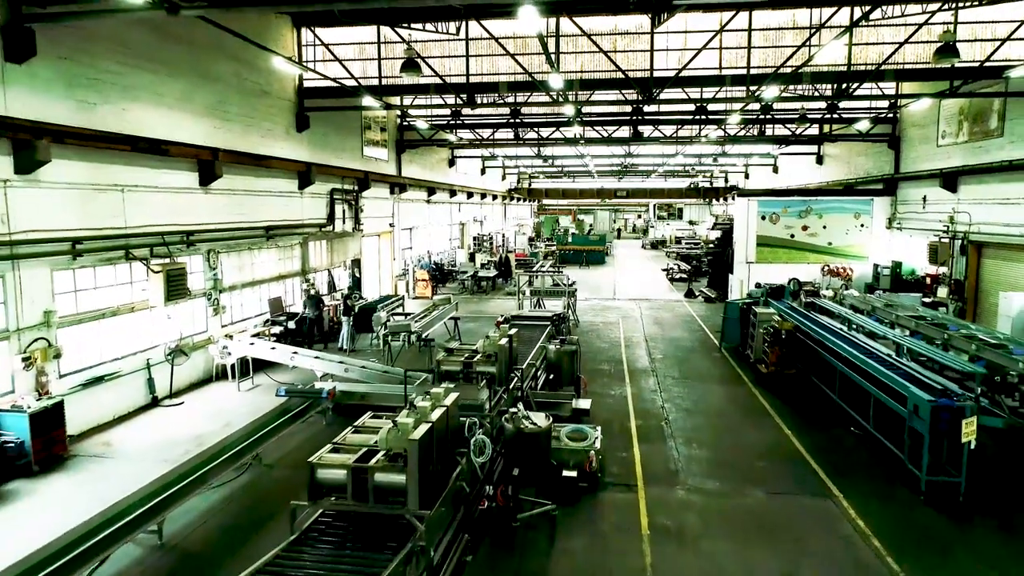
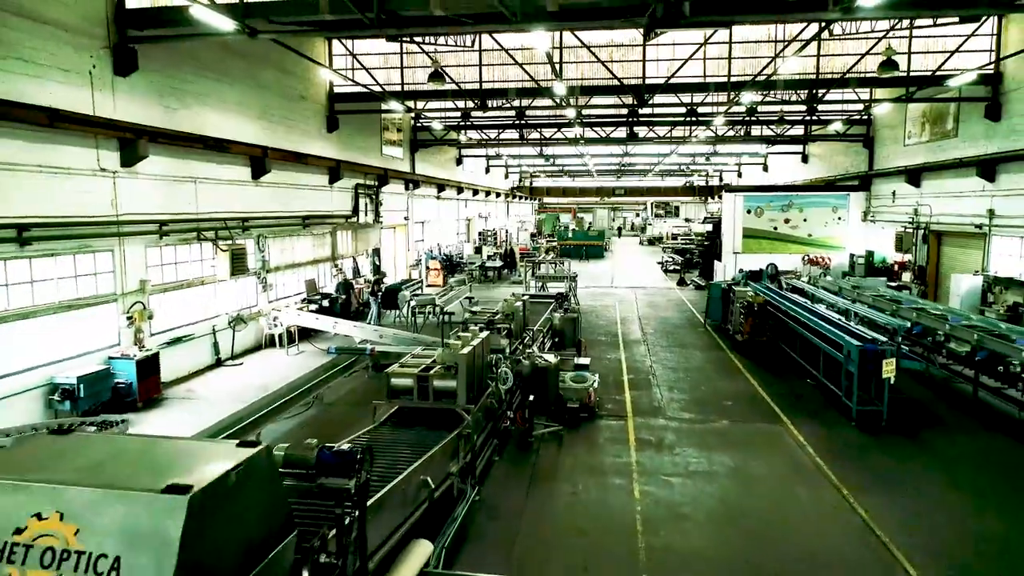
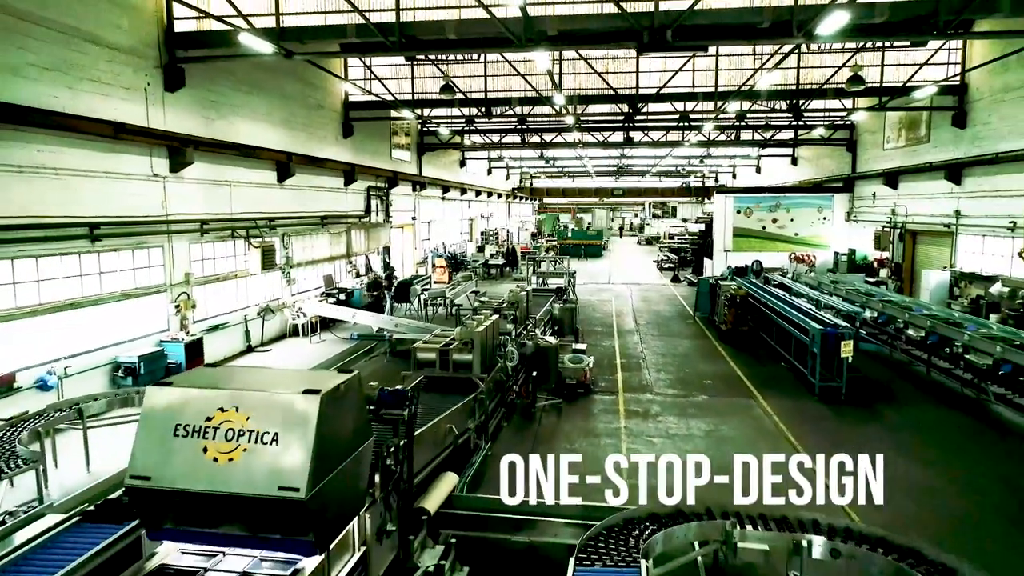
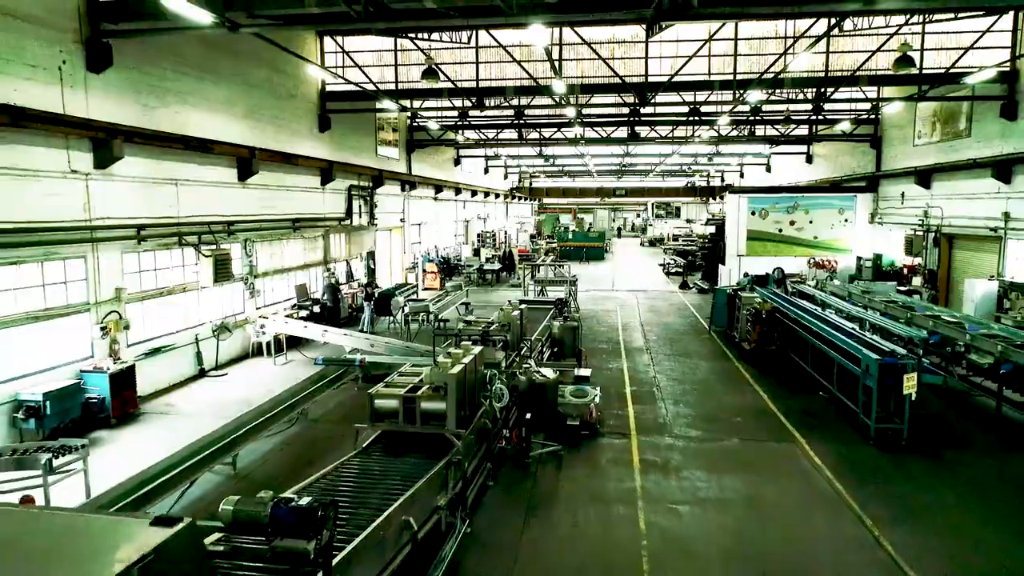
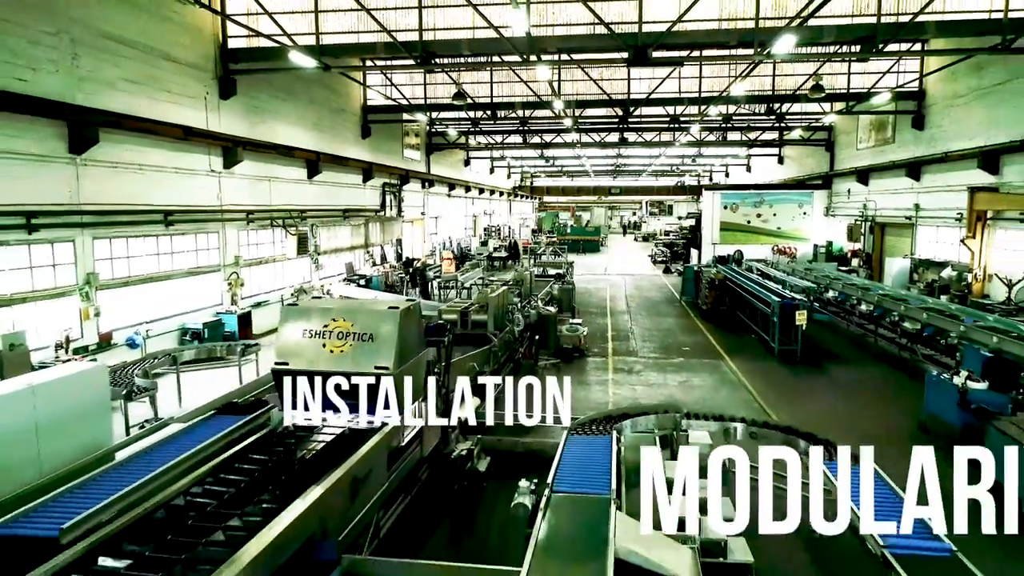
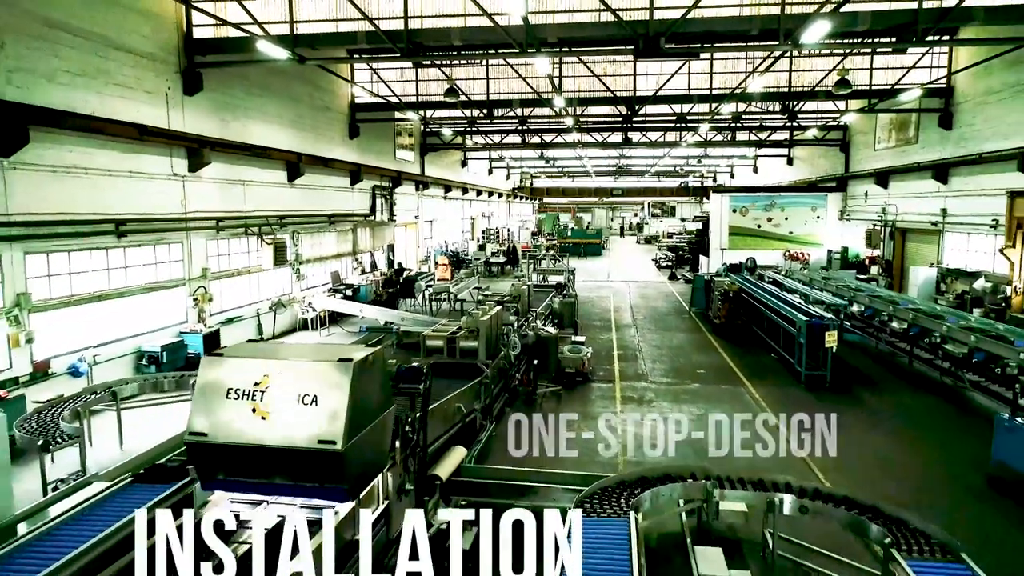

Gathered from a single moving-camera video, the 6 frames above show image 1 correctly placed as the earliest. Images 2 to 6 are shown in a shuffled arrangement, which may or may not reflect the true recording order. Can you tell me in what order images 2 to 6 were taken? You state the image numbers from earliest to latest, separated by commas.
4, 2, 3, 6, 5
